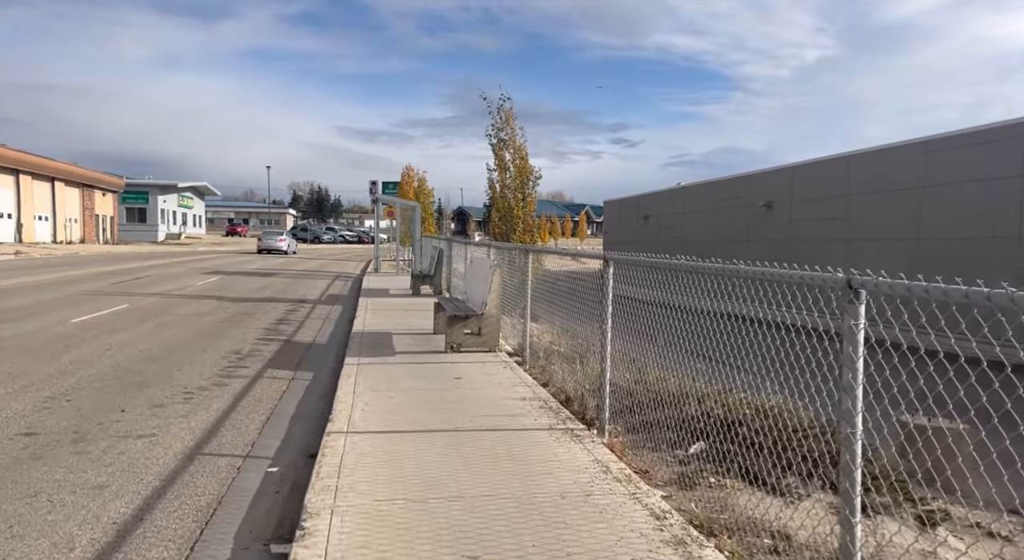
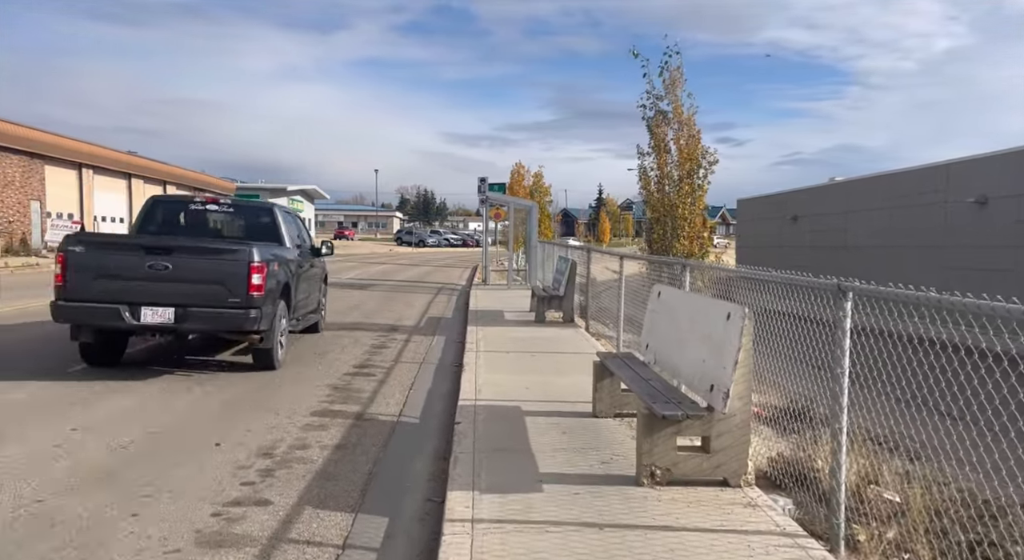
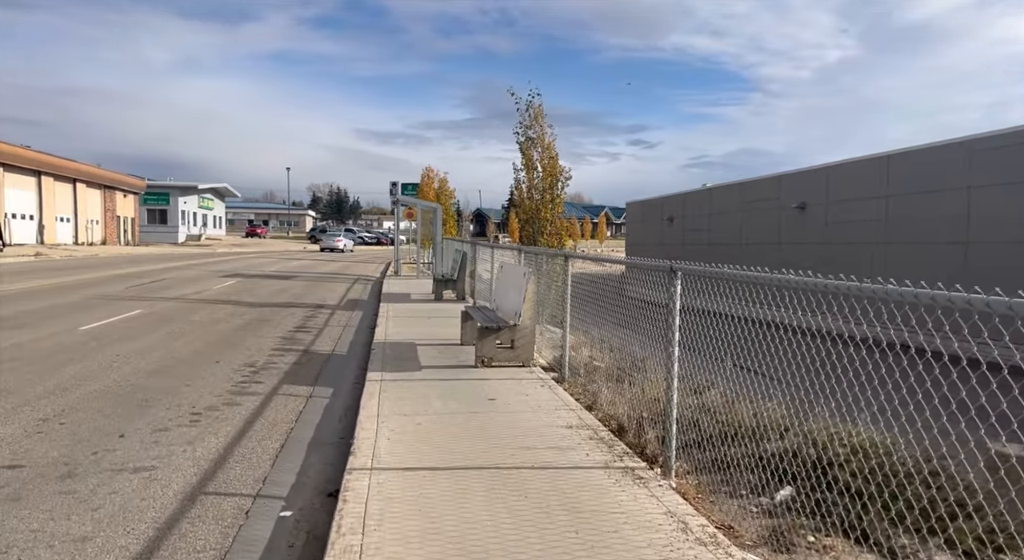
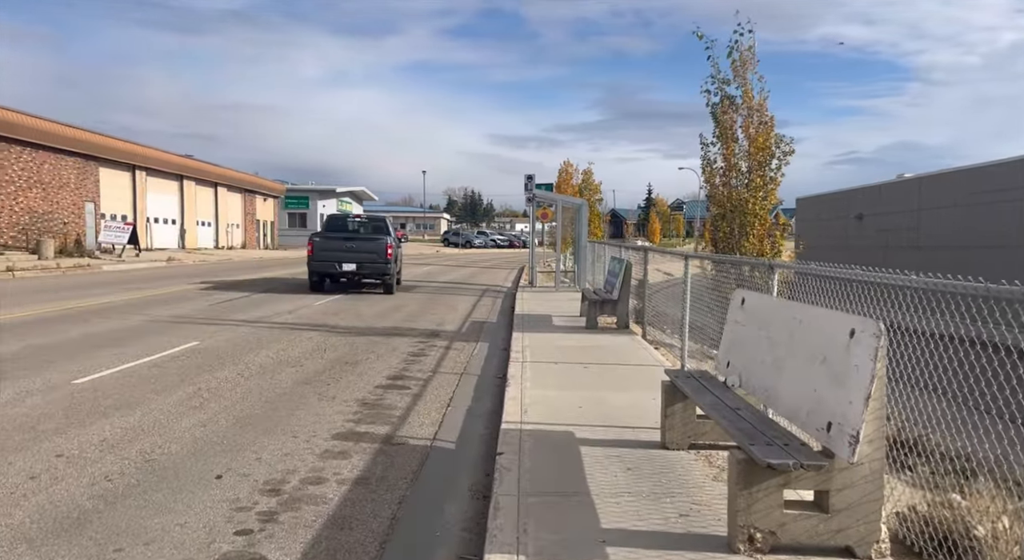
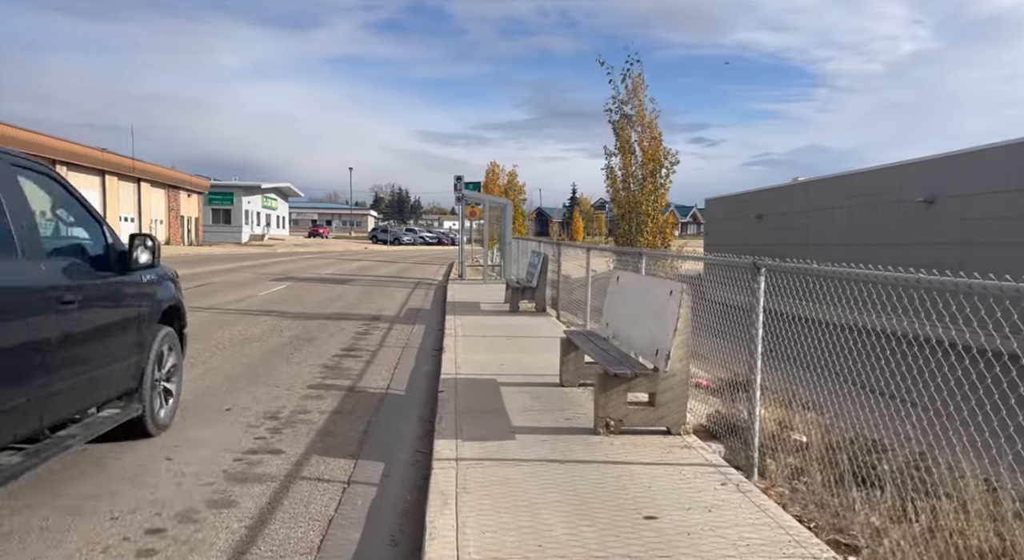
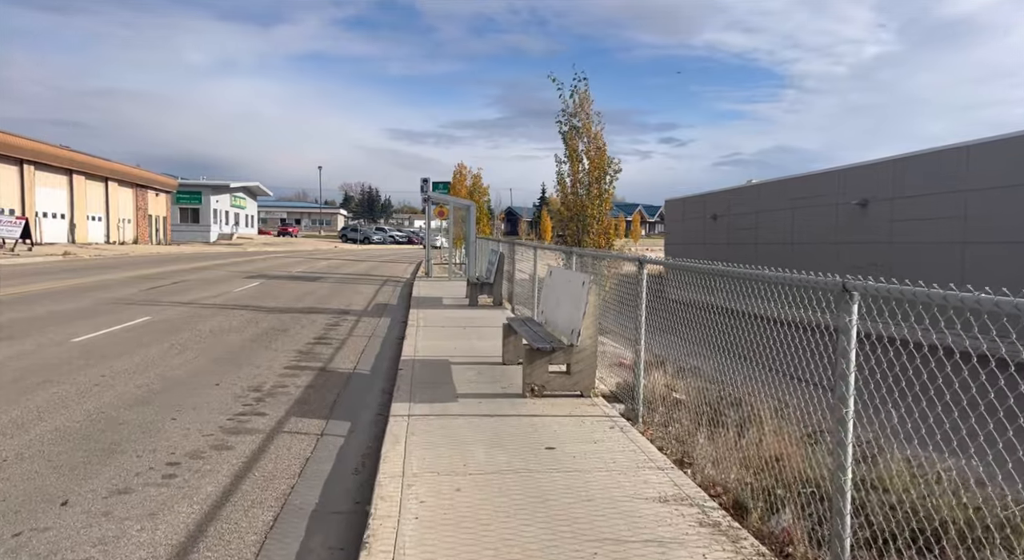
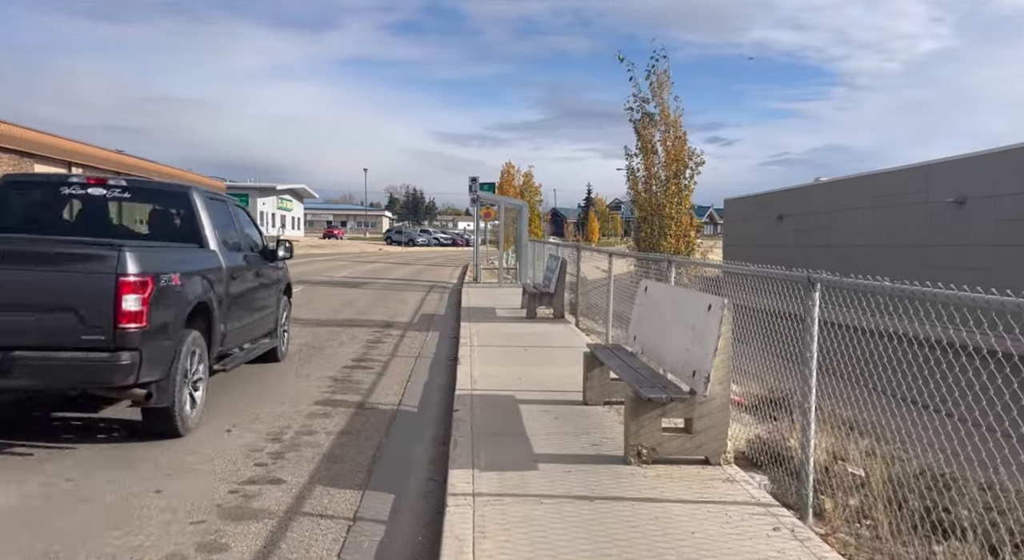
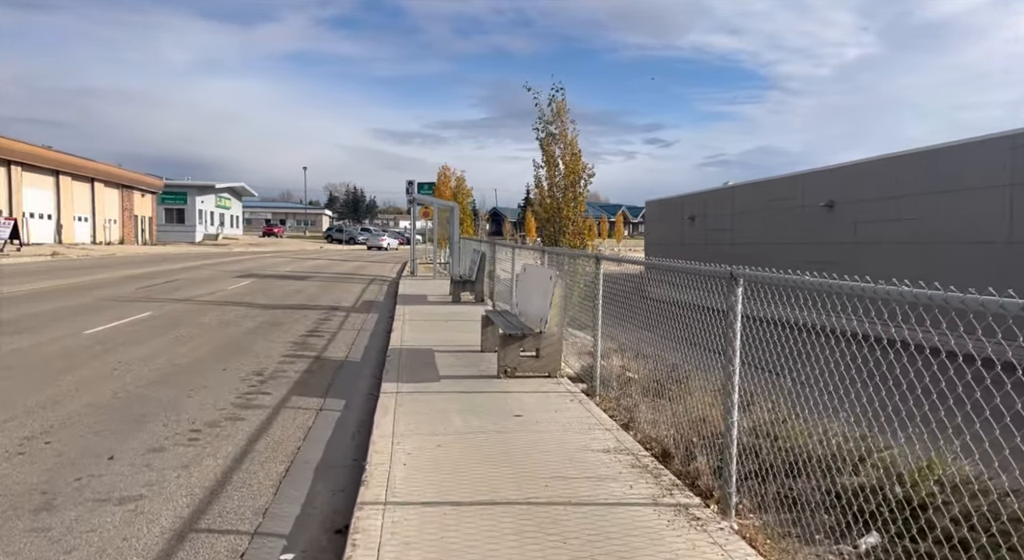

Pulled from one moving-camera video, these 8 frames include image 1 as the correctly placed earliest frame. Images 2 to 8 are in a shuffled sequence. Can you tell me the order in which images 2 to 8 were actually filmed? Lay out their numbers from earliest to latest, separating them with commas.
3, 8, 6, 5, 7, 2, 4
